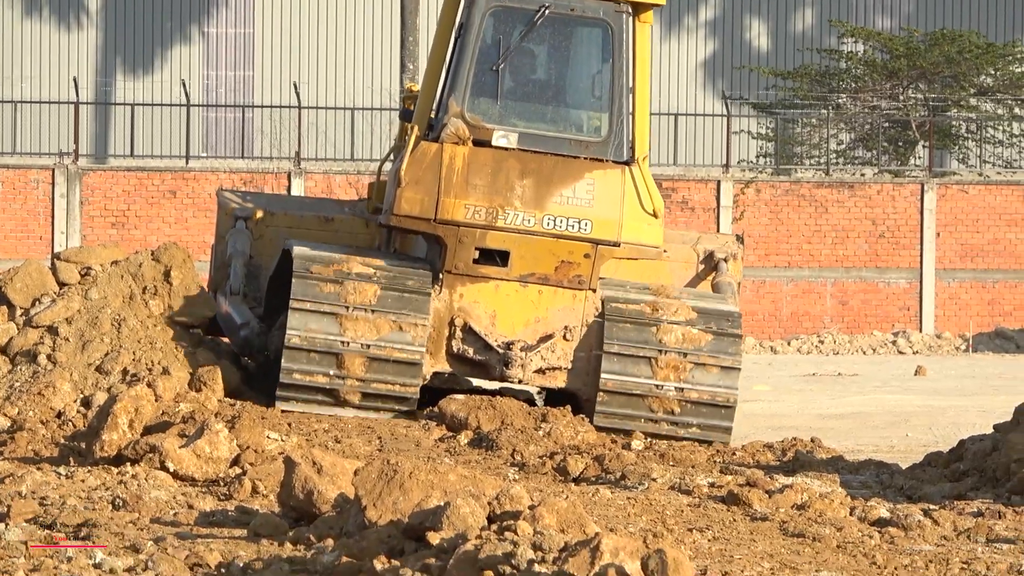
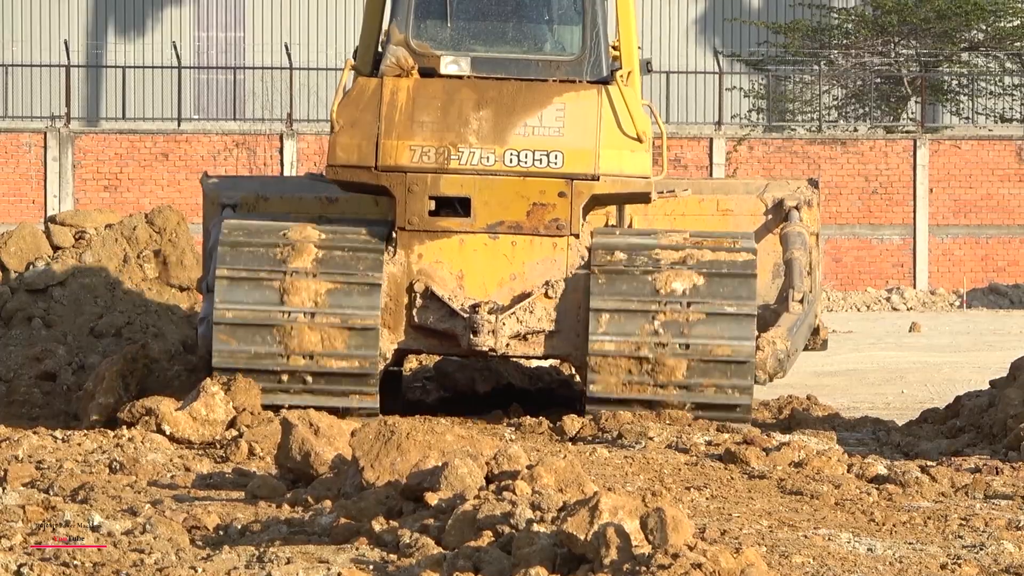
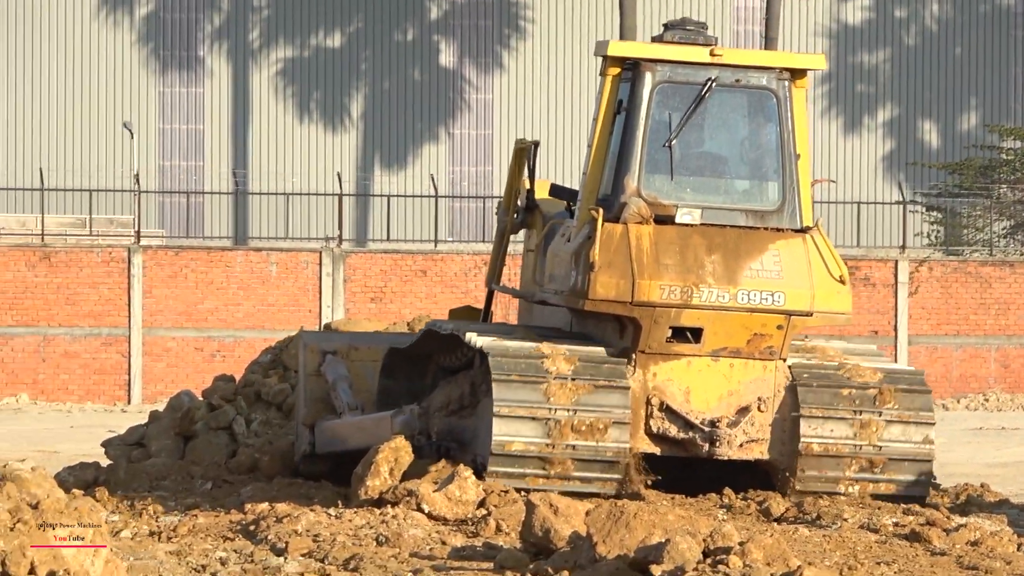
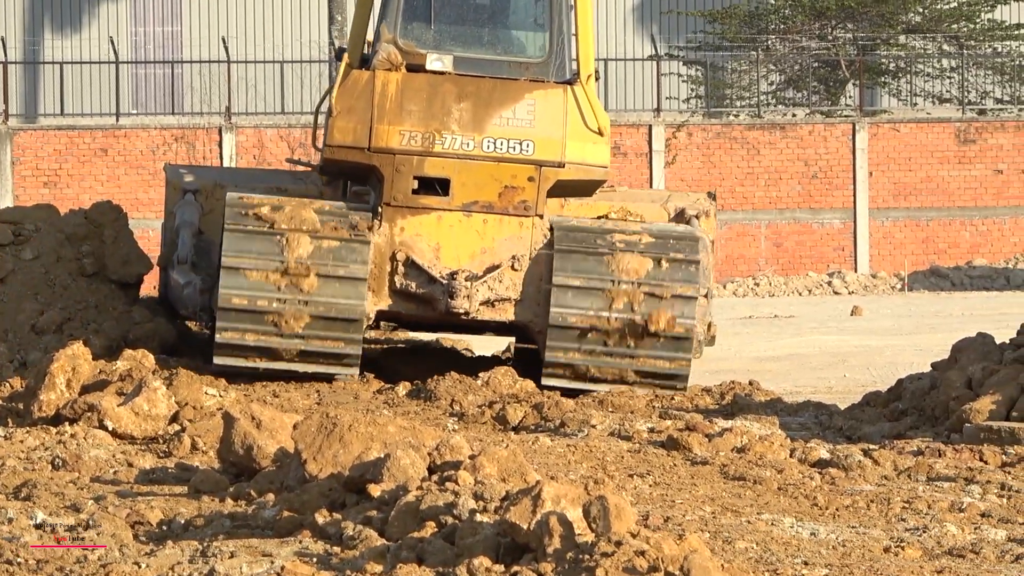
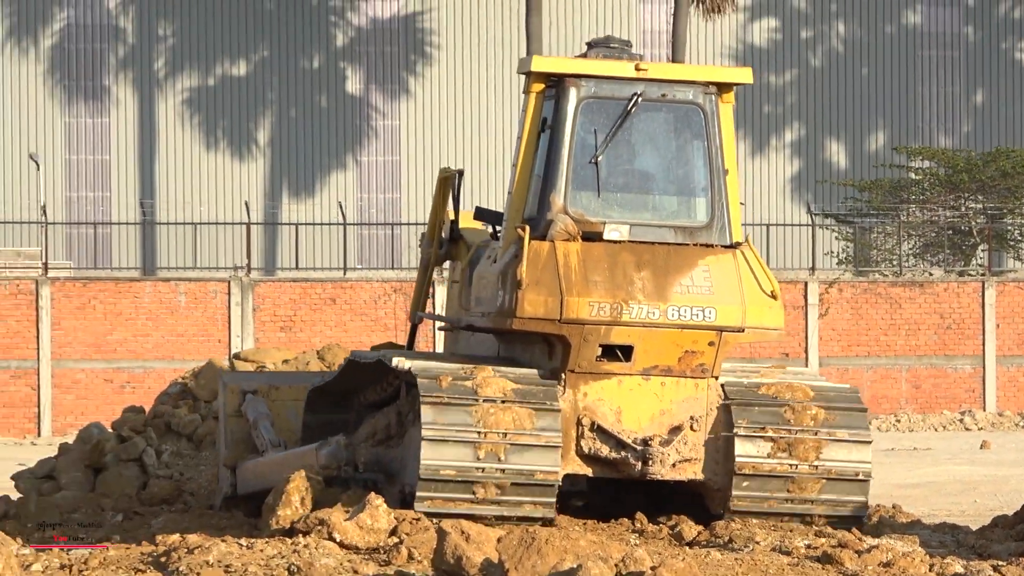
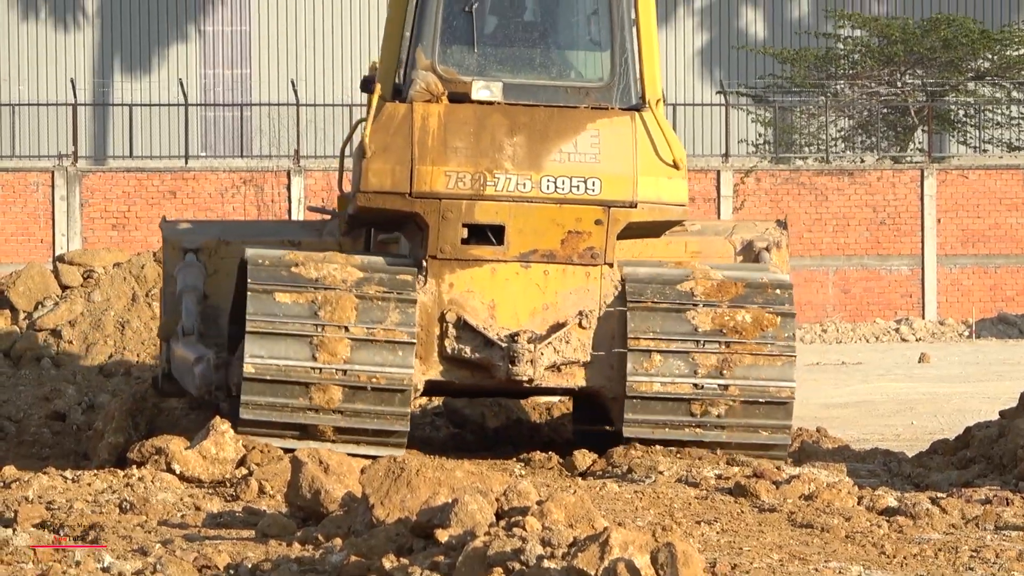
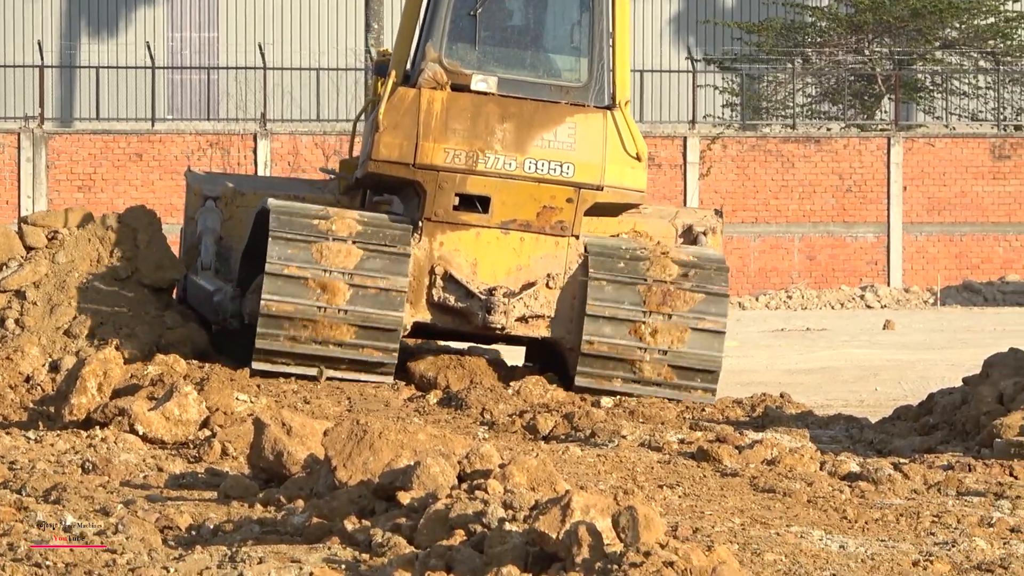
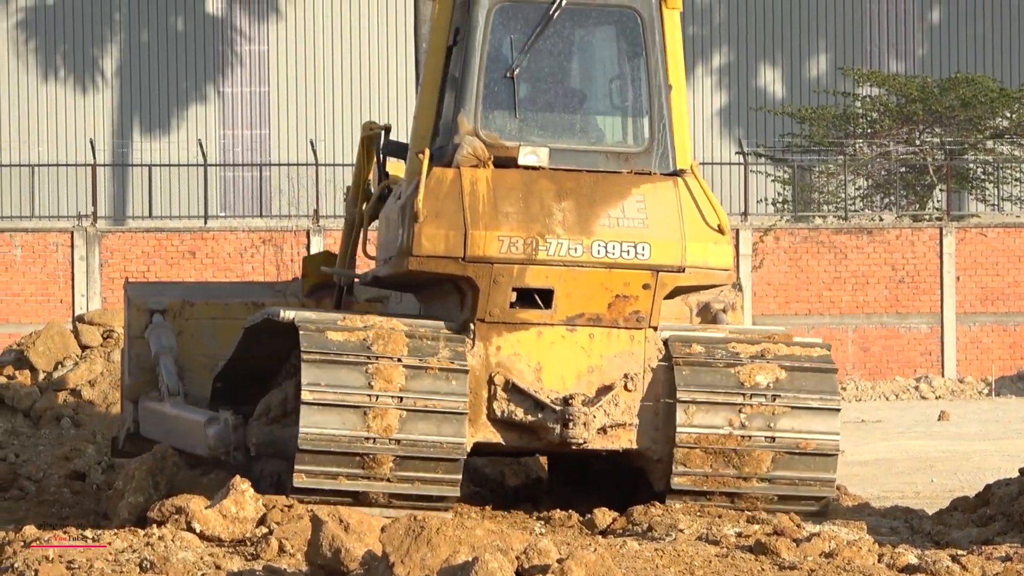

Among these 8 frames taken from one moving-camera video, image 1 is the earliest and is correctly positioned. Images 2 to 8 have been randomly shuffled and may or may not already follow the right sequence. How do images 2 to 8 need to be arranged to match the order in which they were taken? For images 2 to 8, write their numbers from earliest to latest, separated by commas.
7, 4, 2, 6, 8, 5, 3
